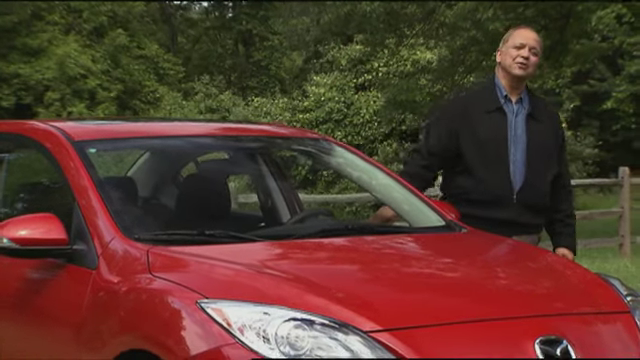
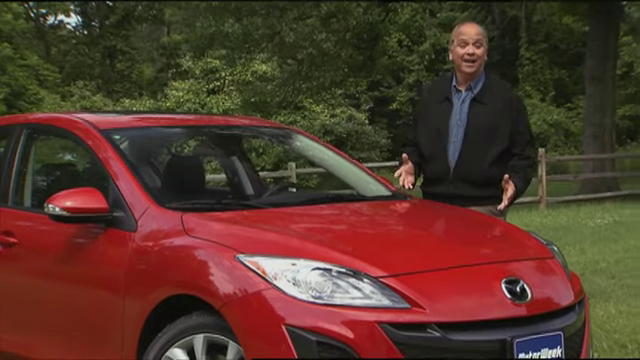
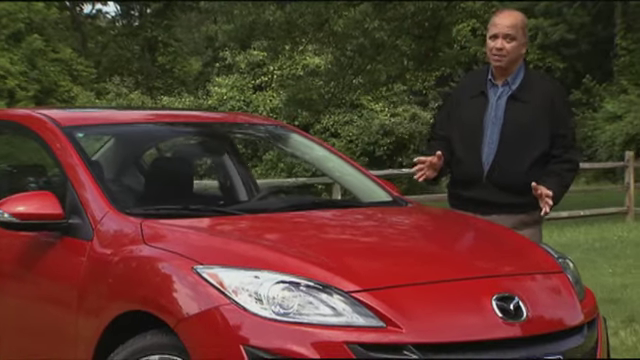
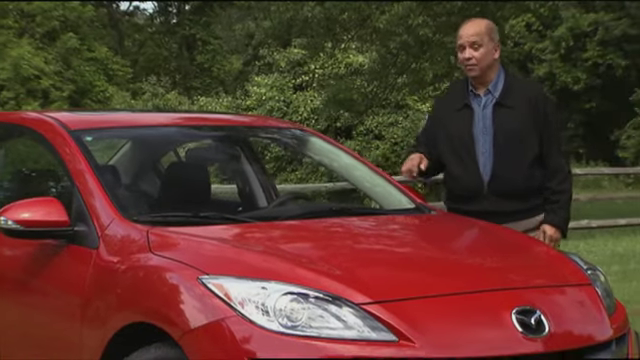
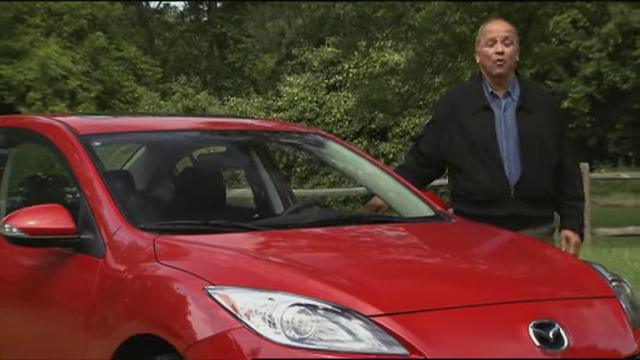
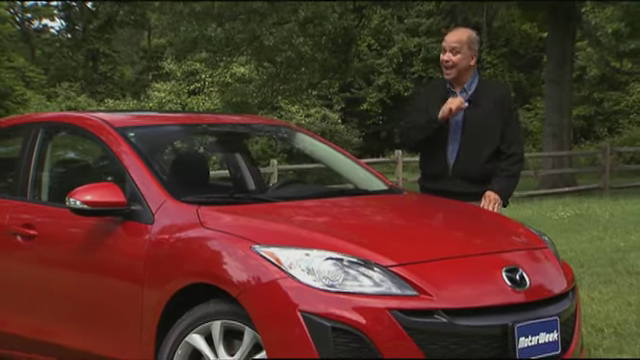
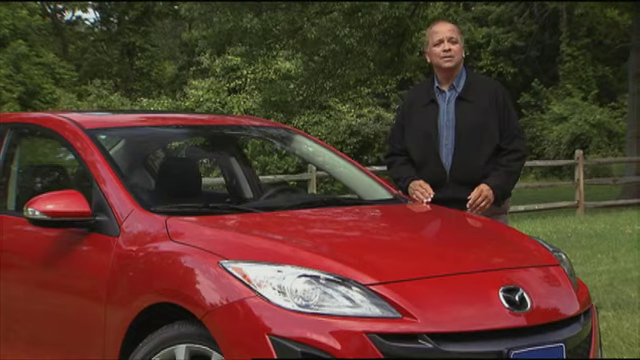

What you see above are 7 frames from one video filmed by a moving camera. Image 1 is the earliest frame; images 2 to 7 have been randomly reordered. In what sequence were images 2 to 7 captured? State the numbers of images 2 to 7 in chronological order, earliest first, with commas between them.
5, 4, 3, 7, 2, 6
